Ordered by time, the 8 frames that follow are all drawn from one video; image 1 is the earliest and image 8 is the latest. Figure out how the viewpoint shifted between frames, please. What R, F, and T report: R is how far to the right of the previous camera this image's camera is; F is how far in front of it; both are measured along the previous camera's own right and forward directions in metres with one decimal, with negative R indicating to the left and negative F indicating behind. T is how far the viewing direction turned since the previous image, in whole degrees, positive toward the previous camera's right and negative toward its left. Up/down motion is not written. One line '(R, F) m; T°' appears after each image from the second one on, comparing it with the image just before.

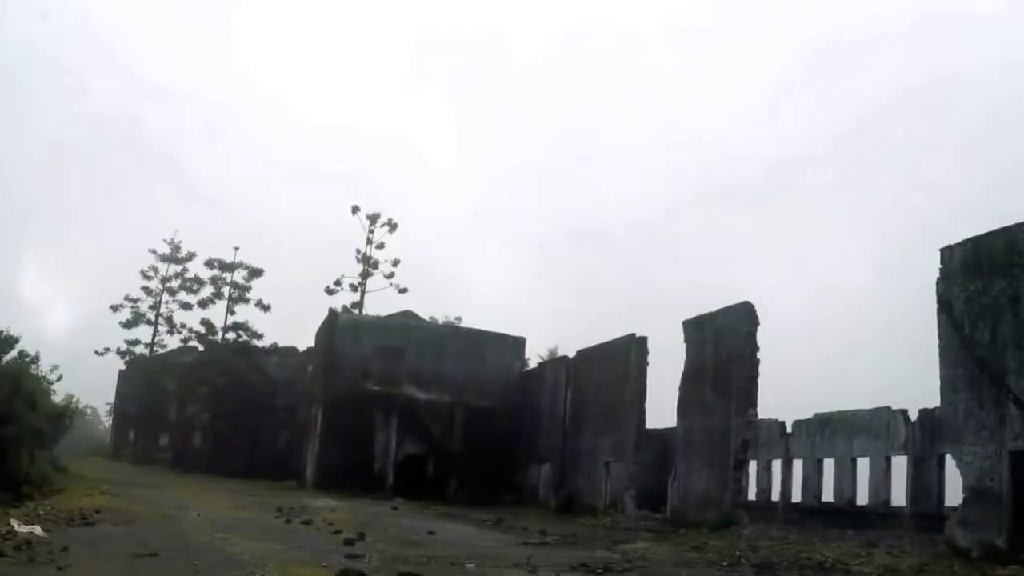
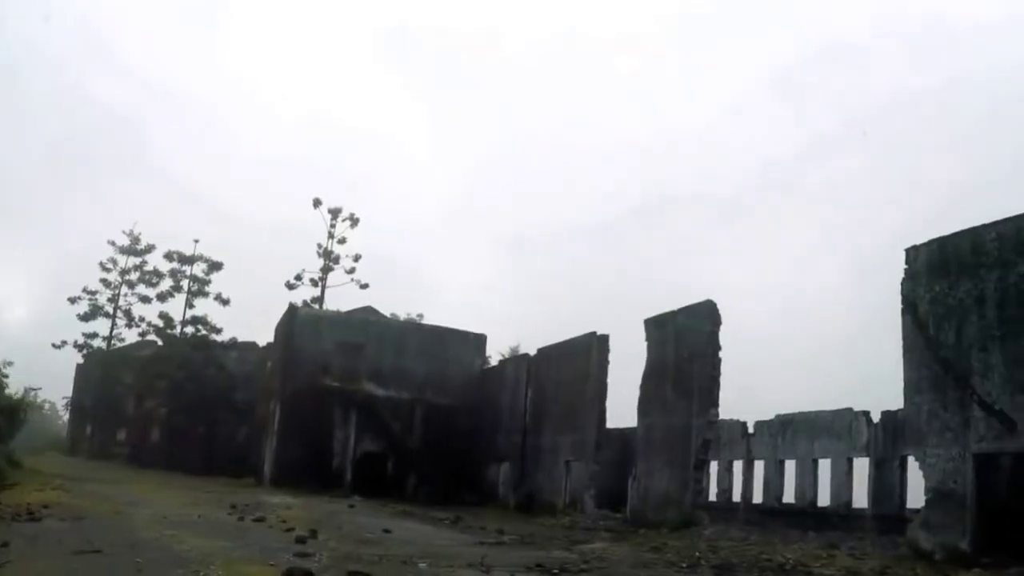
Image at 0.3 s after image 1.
(+0.1, +0.4) m; +2°
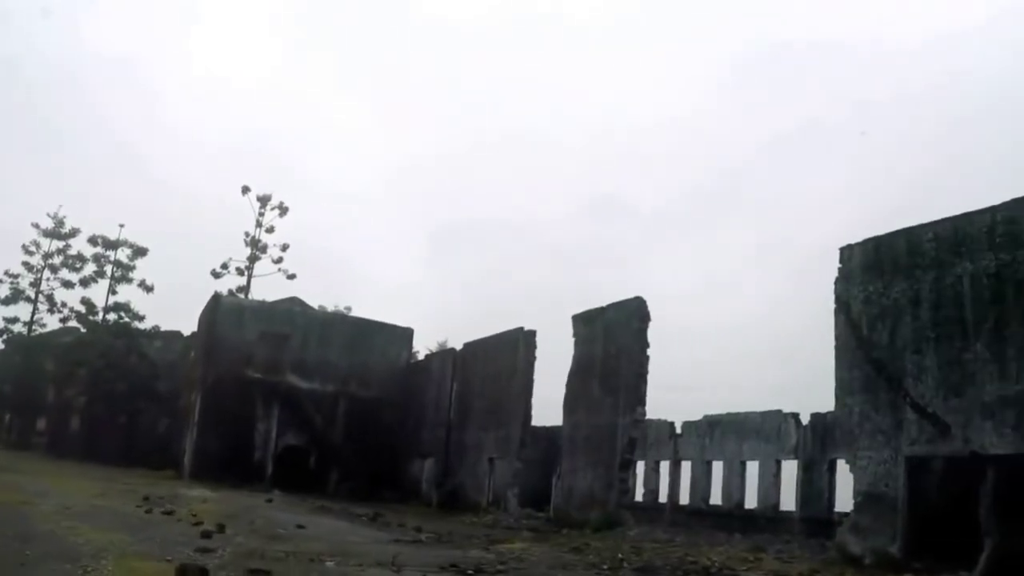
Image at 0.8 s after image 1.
(+0.1, +0.6) m; +4°
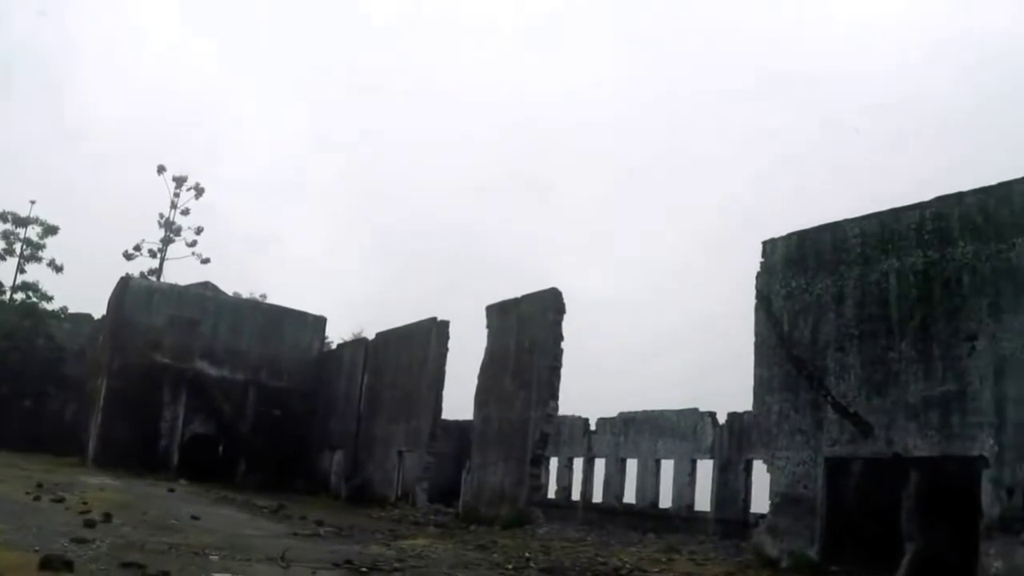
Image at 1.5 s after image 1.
(+0.1, +0.7) m; +5°
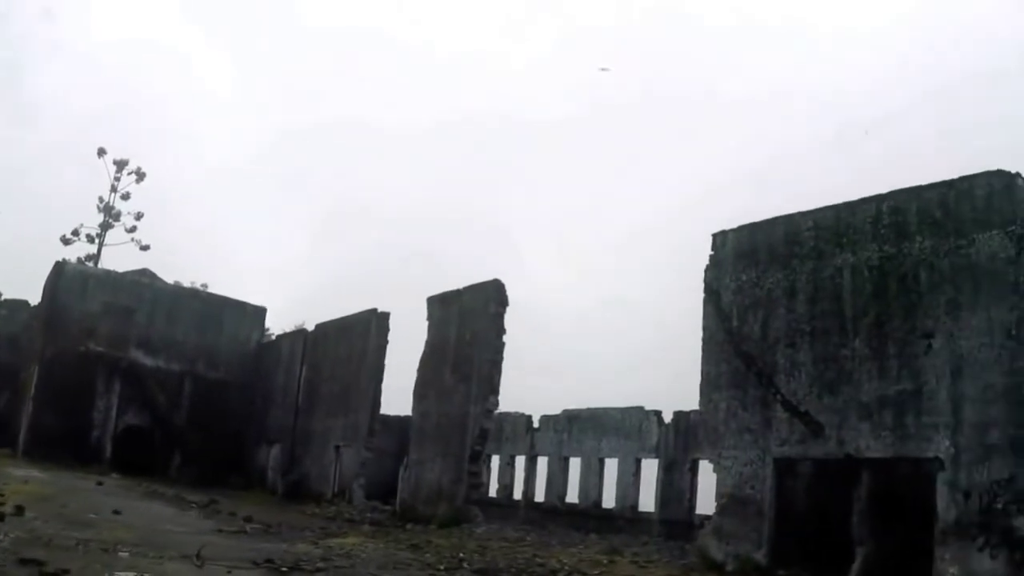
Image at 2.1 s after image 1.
(+0.1, +0.5) m; +3°
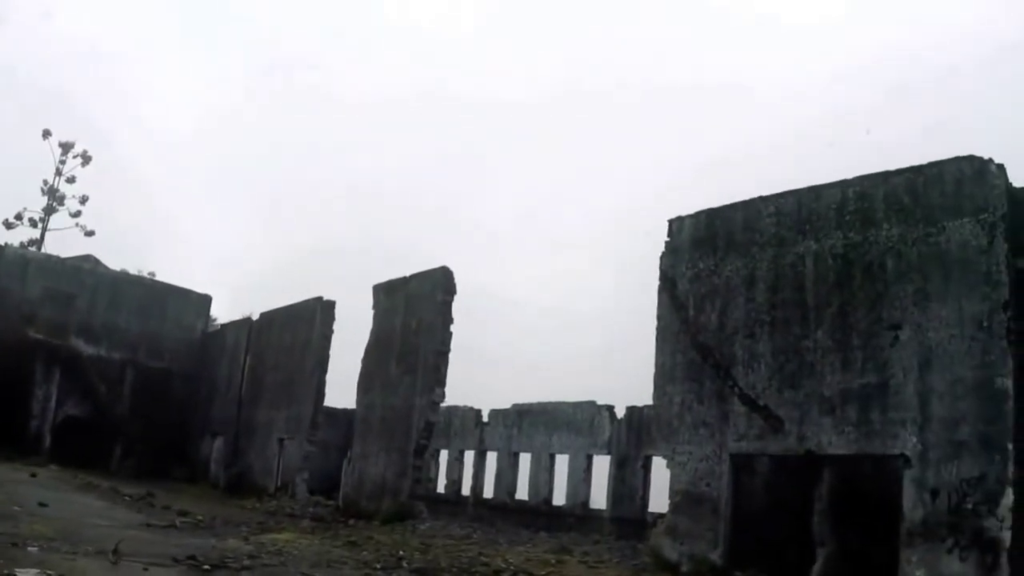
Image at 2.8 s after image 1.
(+0.1, +0.5) m; +3°
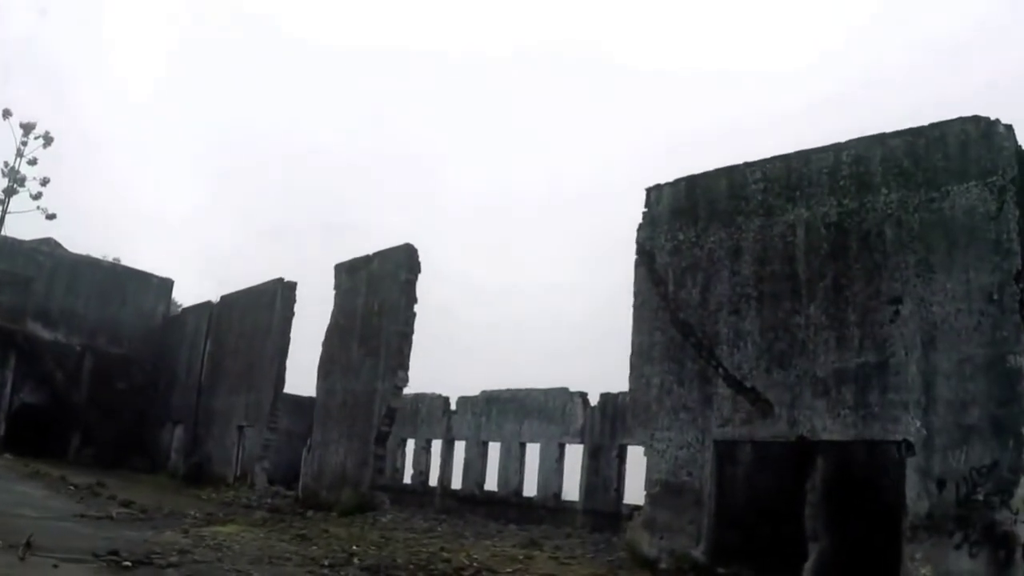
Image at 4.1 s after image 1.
(+0.1, +0.7) m; +2°
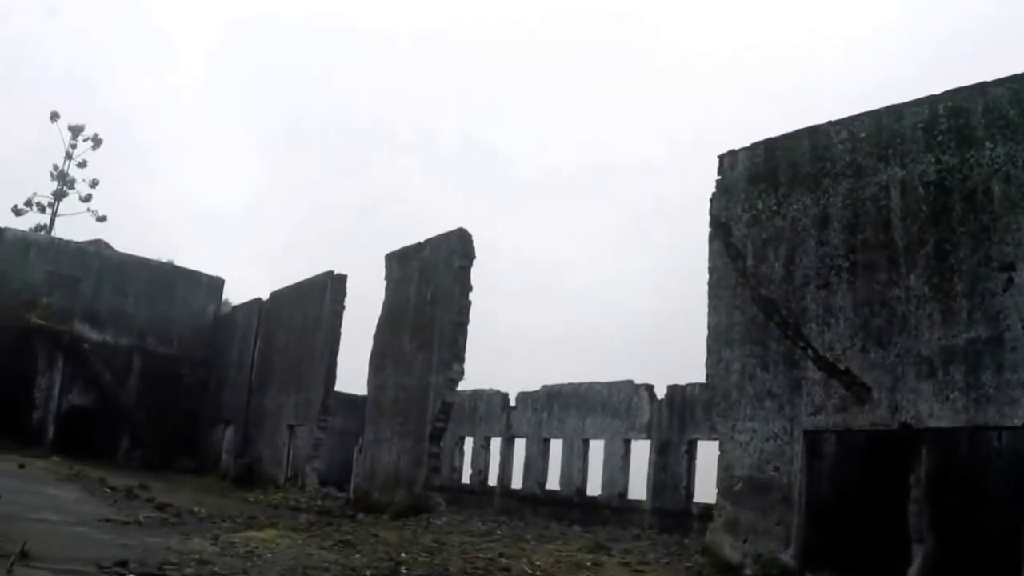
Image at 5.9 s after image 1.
(-0.1, +0.8) m; -3°
